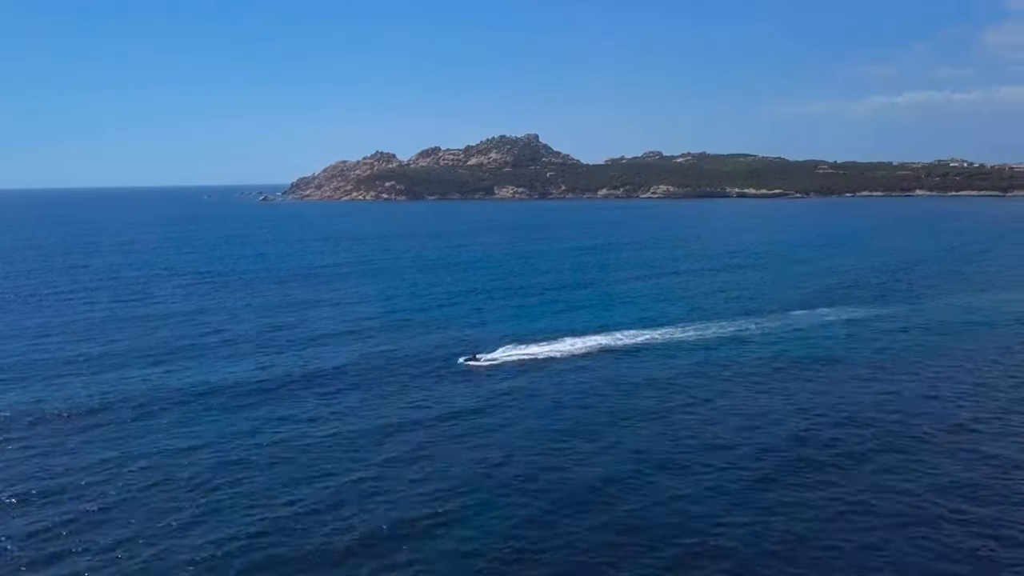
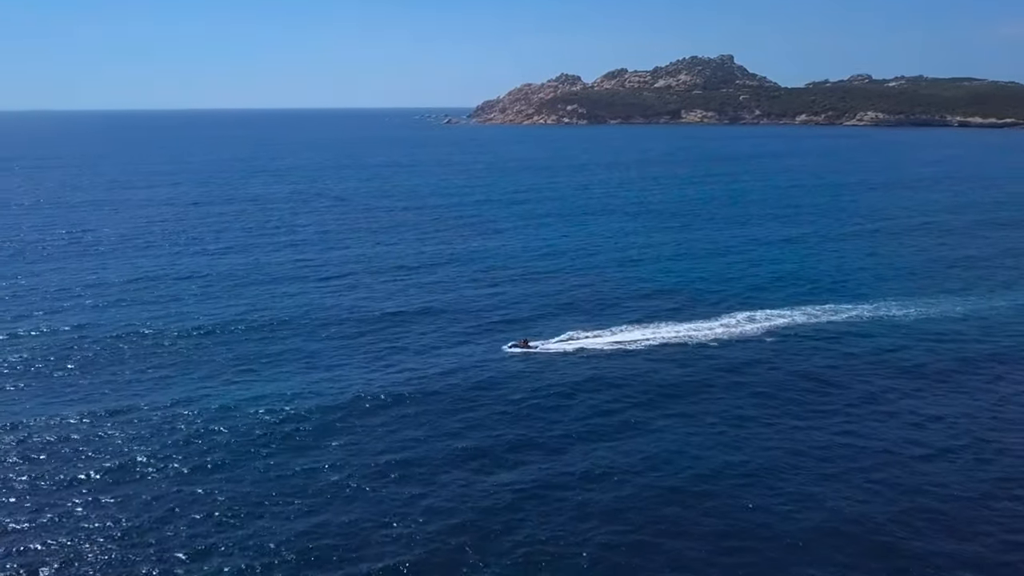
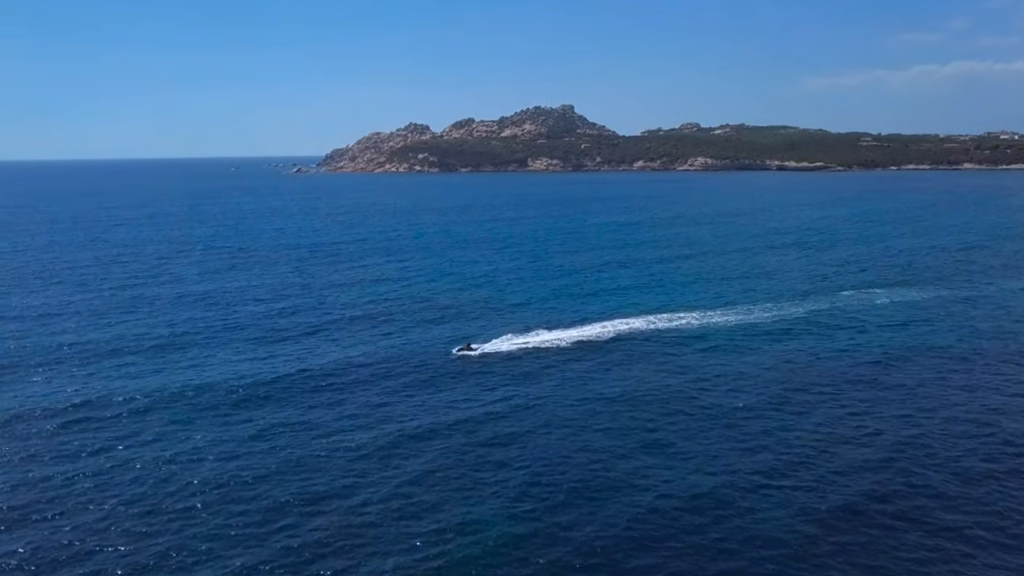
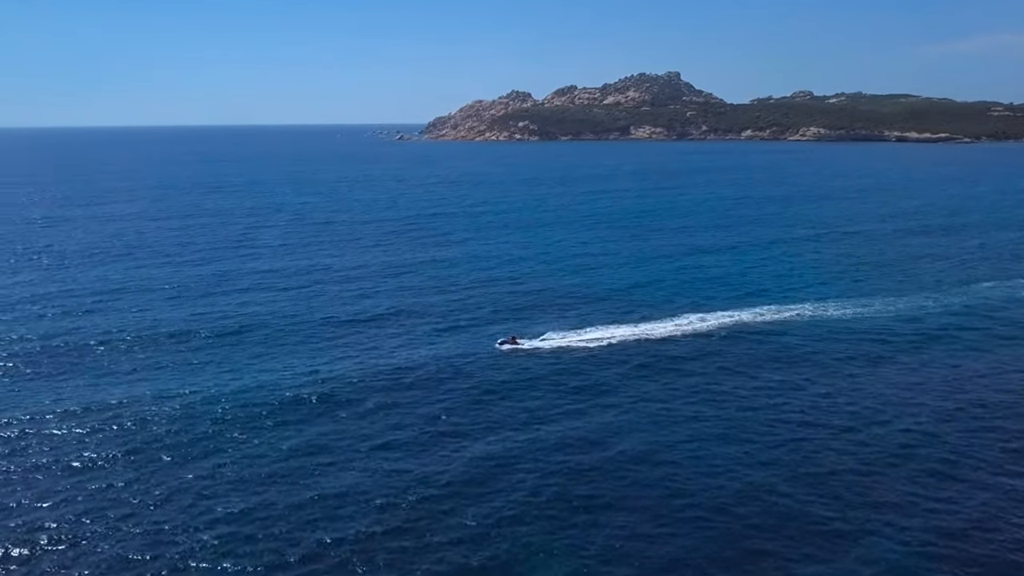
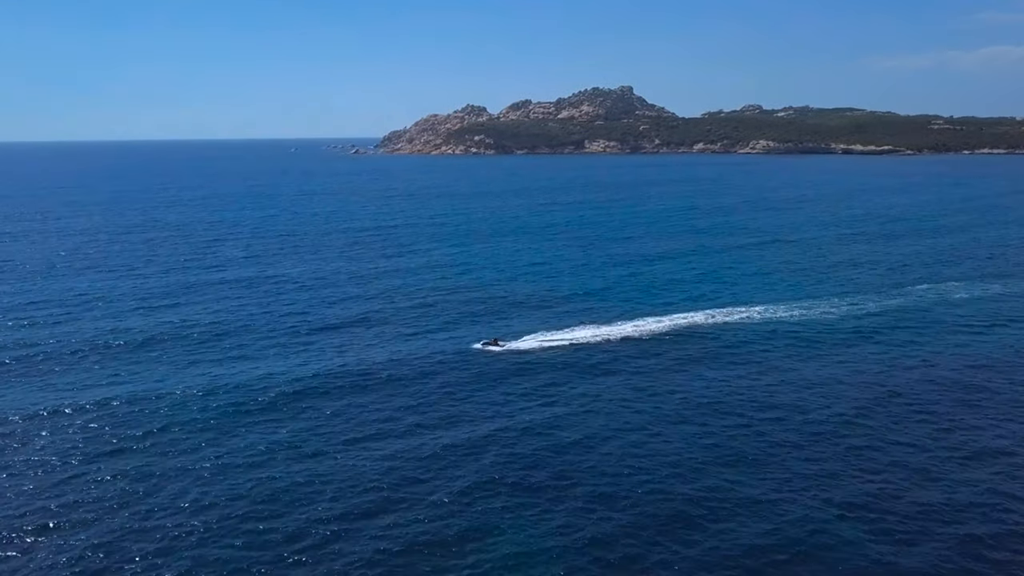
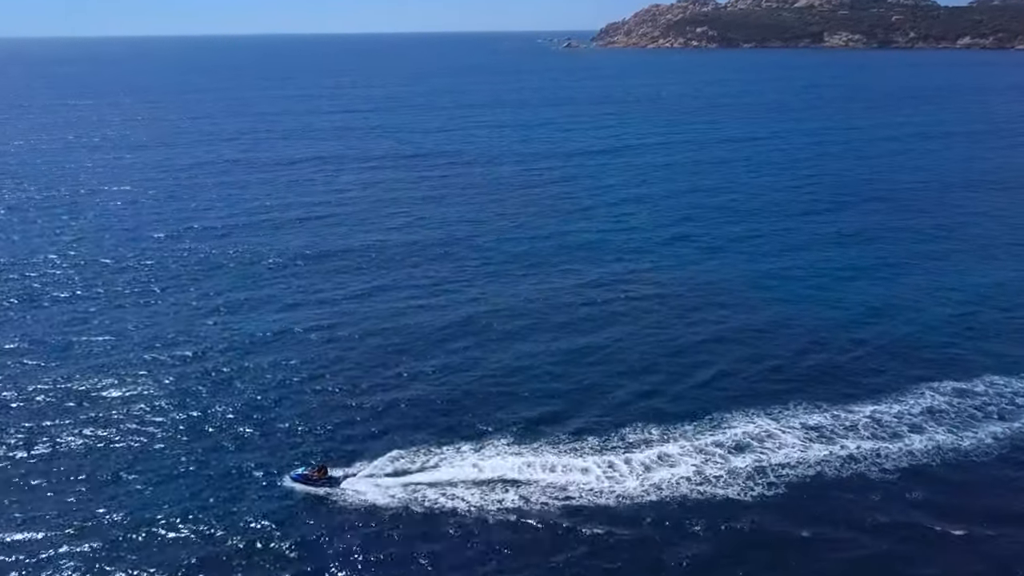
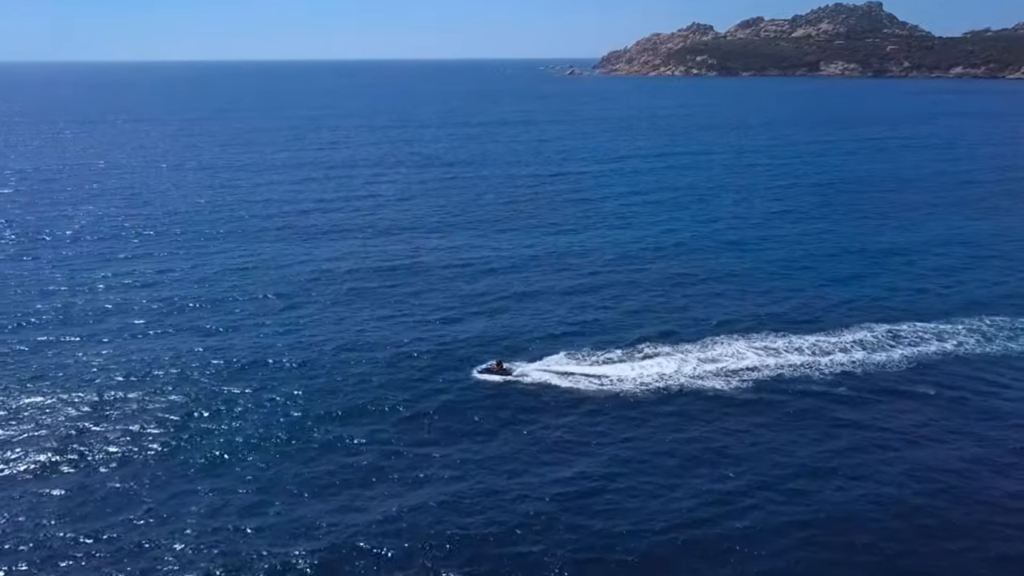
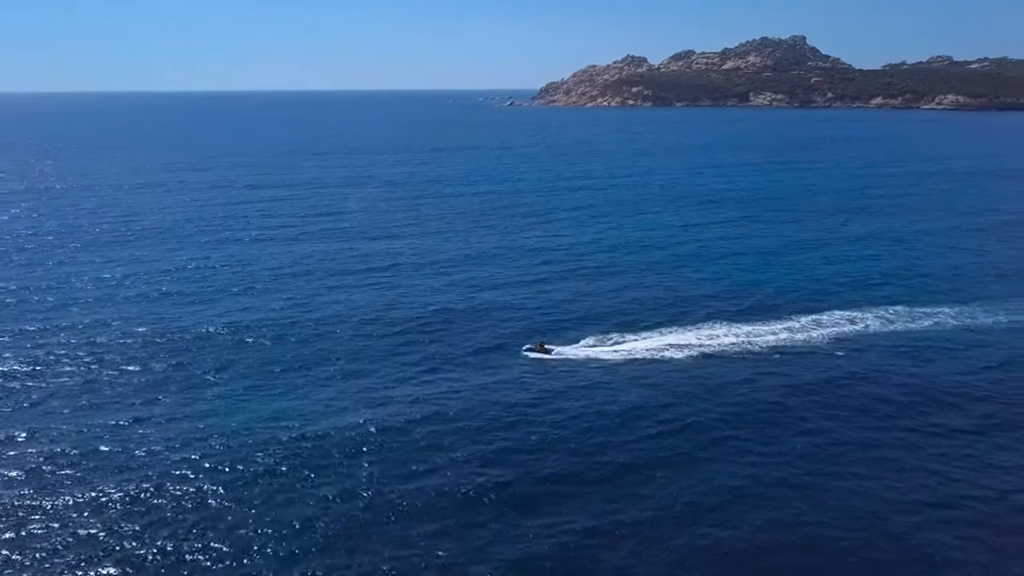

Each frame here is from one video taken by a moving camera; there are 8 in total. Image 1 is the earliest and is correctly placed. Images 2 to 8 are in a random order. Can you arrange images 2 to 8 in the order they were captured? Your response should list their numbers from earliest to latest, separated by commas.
3, 5, 4, 2, 8, 7, 6
